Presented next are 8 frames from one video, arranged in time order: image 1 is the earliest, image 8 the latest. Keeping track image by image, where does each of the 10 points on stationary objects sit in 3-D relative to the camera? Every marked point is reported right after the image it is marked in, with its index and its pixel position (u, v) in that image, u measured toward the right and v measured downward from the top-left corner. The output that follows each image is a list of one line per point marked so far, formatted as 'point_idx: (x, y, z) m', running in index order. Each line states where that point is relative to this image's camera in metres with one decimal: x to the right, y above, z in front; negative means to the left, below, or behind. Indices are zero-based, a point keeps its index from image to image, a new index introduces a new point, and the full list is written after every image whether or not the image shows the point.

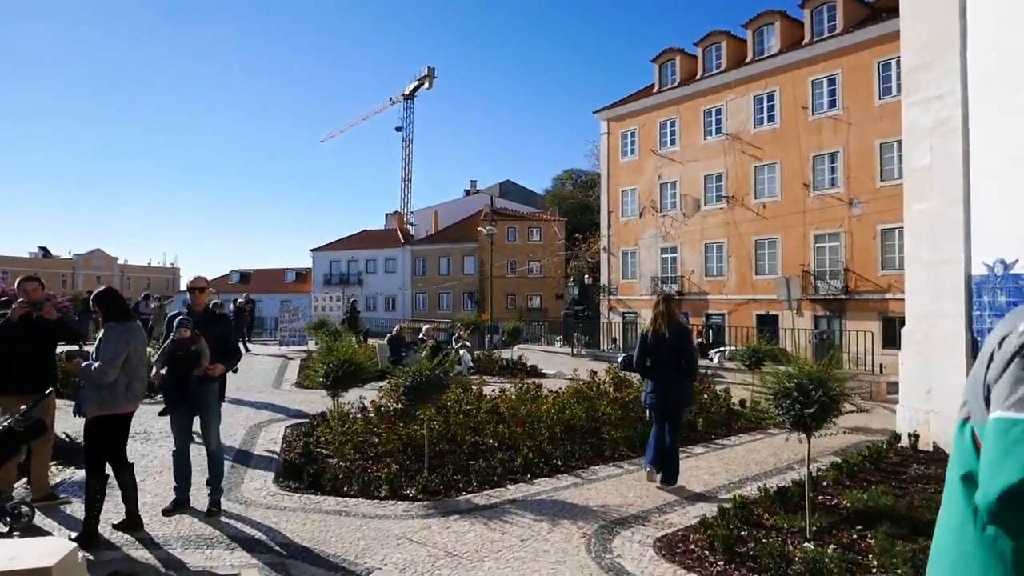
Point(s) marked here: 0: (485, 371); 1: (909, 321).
0: (-0.6, -2.0, +16.3) m
1: (+5.3, -0.4, +9.3) m
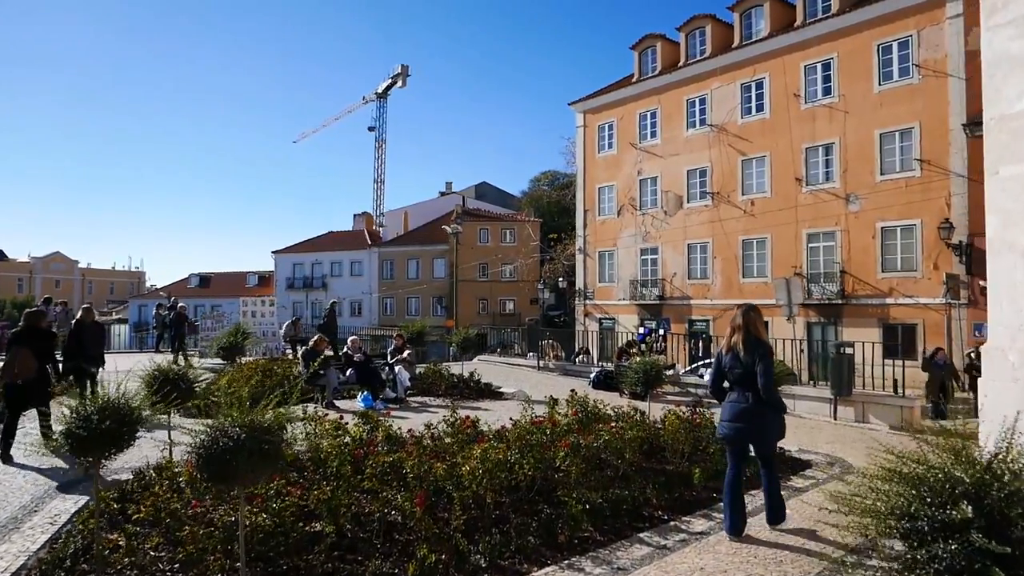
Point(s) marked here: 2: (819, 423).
0: (-1.6, -2.0, +13.4) m
1: (+4.5, -0.4, +6.6) m
2: (+5.0, -2.2, +11.6) m
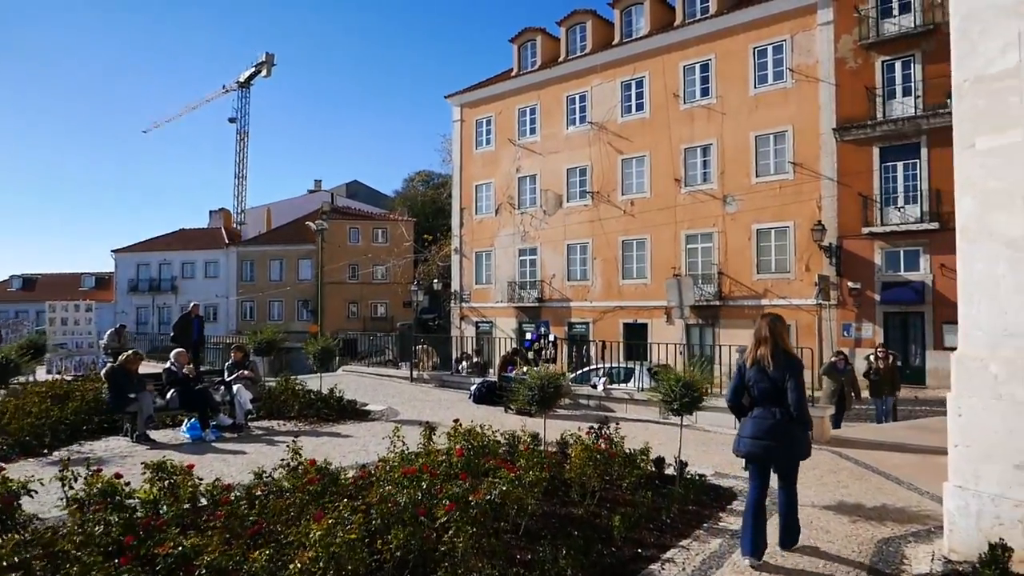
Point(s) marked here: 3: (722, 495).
0: (-3.7, -2.0, +11.1) m
1: (+3.6, -0.4, +5.4) m
2: (+3.1, -2.2, +10.4) m
3: (+2.2, -2.2, +7.4) m
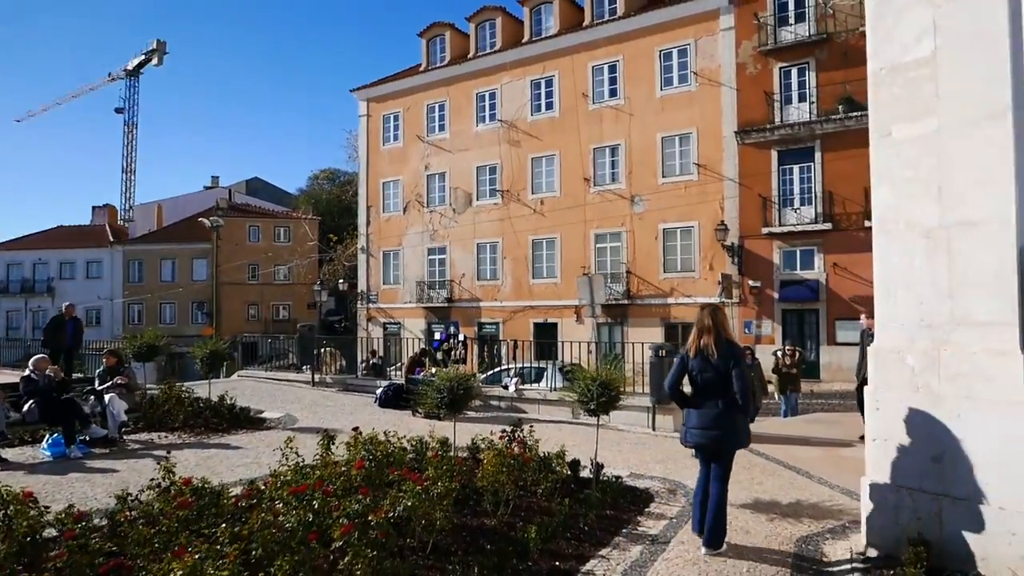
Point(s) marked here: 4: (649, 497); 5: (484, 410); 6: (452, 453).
0: (-5.1, -2.0, +10.0) m
1: (+2.9, -0.3, +5.4) m
2: (+1.8, -2.1, +10.3) m
3: (+1.3, -2.1, +7.1) m
4: (+1.4, -2.1, +7.1) m
5: (-0.5, -2.2, +12.3) m
6: (-0.6, -1.6, +7.0) m
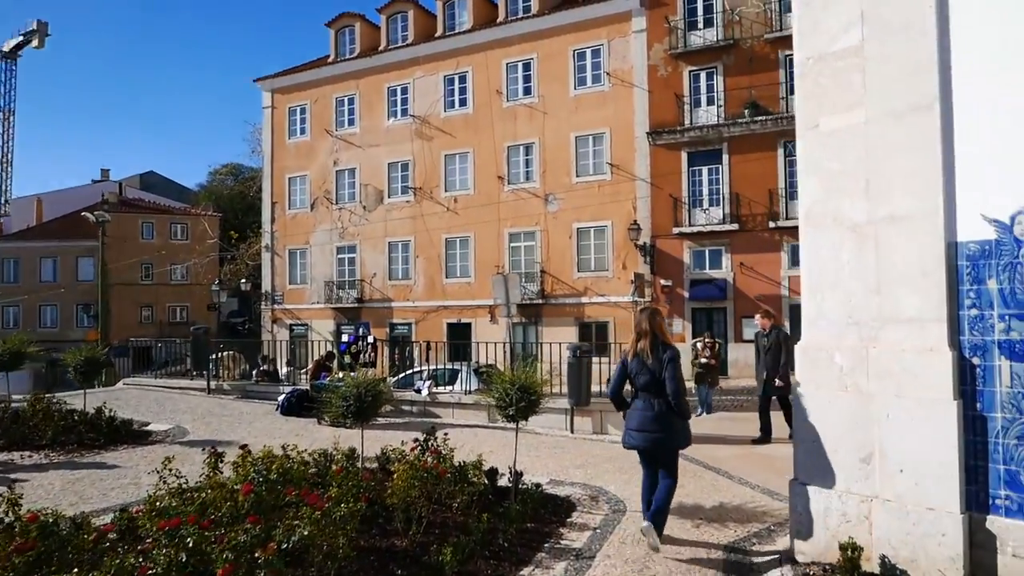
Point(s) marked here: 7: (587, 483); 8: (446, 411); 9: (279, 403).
0: (-6.2, -2.0, +8.8) m
1: (+2.2, -0.3, +5.2) m
2: (+0.6, -2.1, +9.9) m
3: (+0.5, -2.1, +6.7) m
4: (+0.6, -2.1, +6.7) m
5: (-2.0, -2.1, +11.7) m
6: (-1.4, -1.6, +6.4) m
7: (+0.8, -2.1, +7.4) m
8: (-1.1, -2.0, +11.5) m
9: (-3.8, -1.9, +11.4) m
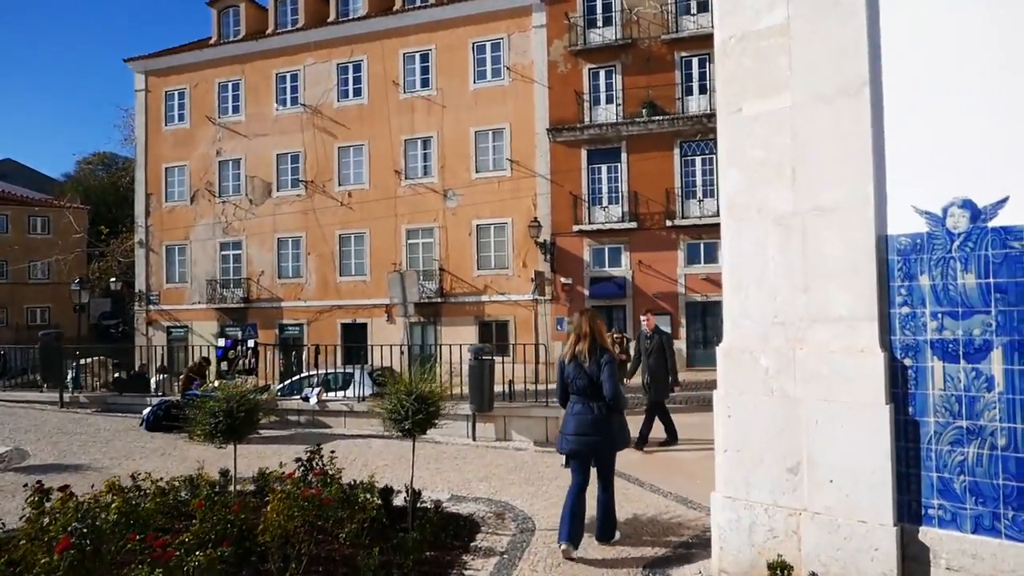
0: (-7.3, -2.0, +7.2) m
1: (+1.6, -0.3, +4.8) m
2: (-0.7, -2.1, +9.3) m
3: (-0.4, -2.1, +6.1) m
4: (-0.3, -2.1, +6.1) m
5: (-3.5, -2.1, +10.7) m
6: (-2.2, -1.6, +5.5) m
7: (-0.2, -2.1, +6.8) m
8: (-2.6, -2.0, +10.6) m
9: (-5.3, -1.9, +10.1) m
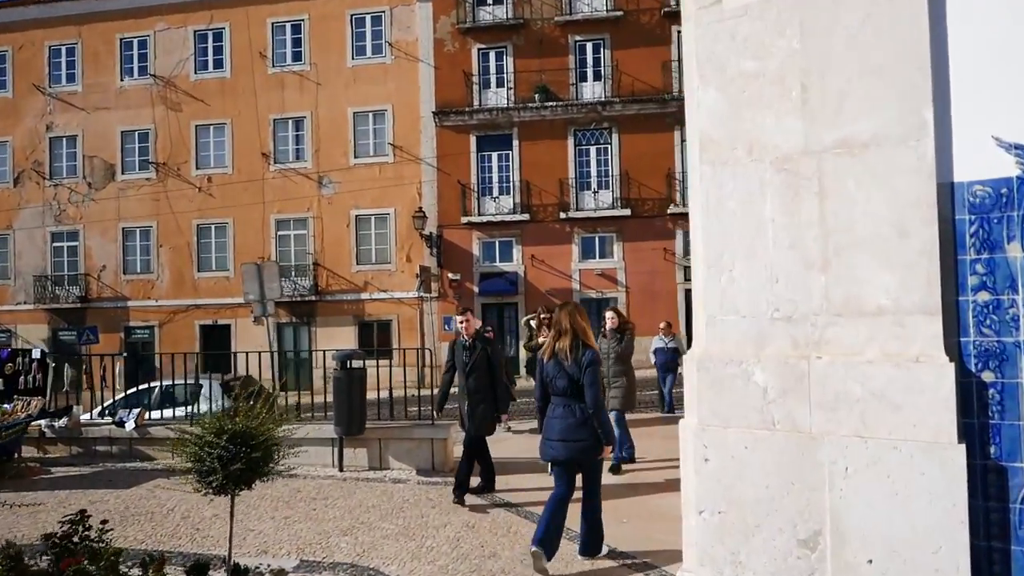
0: (-8.2, -1.9, +4.2) m
1: (+0.9, -0.2, +3.2) m
2: (-2.0, -2.0, +7.3) m
3: (-1.2, -2.0, +4.1) m
4: (-1.1, -2.0, +4.2) m
5: (-5.0, -2.0, +8.2) m
6: (-2.9, -1.5, +3.3) m
7: (-1.1, -2.0, +4.9) m
8: (-4.1, -1.9, +8.3) m
9: (-6.7, -1.8, +7.4) m
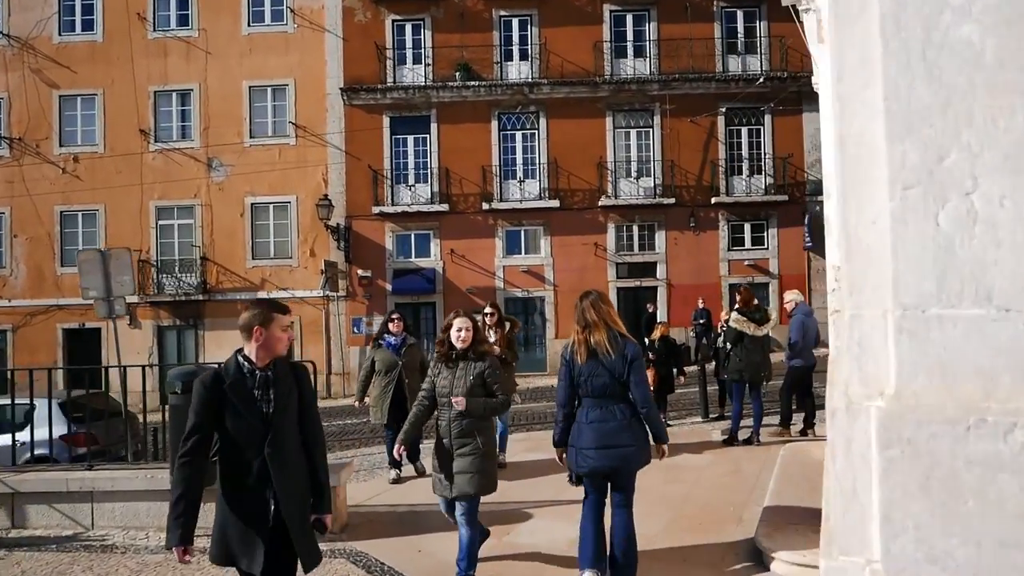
0: (-8.4, -1.8, +1.2) m
1: (+0.8, -0.1, +1.3) m
2: (-2.6, -1.9, +5.0) m
3: (-1.5, -1.9, +2.0) m
4: (-1.4, -1.9, +2.0) m
5: (-5.7, -1.9, +5.5) m
6: (-3.0, -1.4, +0.9) m
7: (-1.5, -1.9, +2.8) m
8: (-4.8, -1.8, +5.7) m
9: (-7.3, -1.7, +4.5) m
